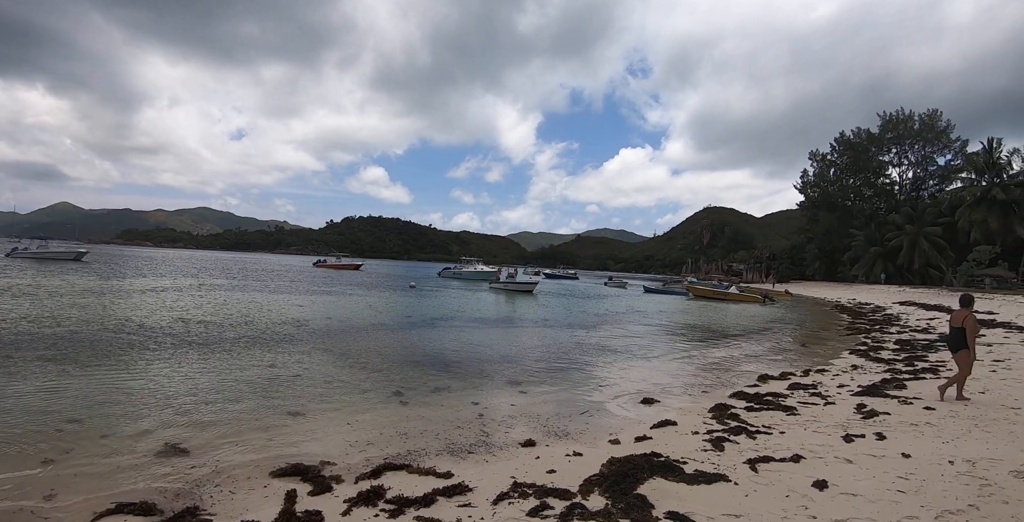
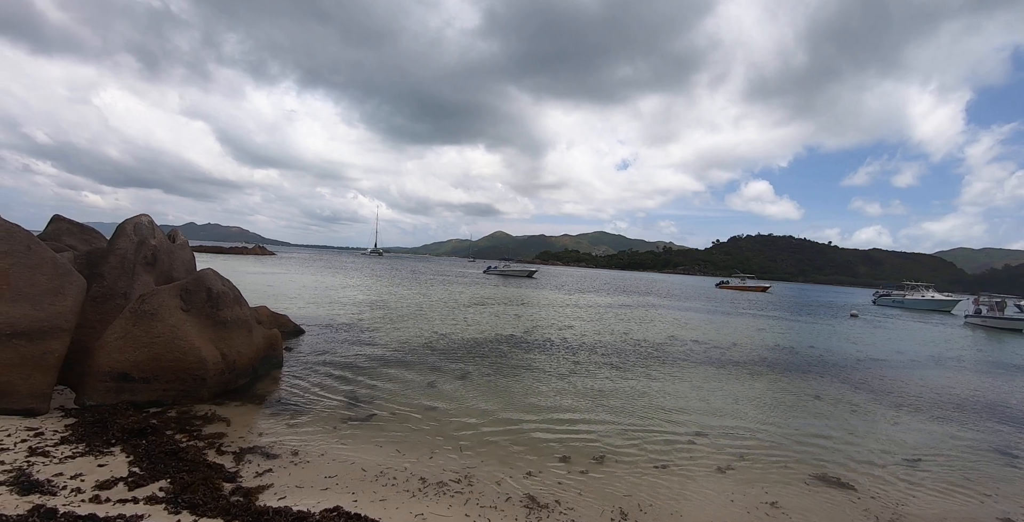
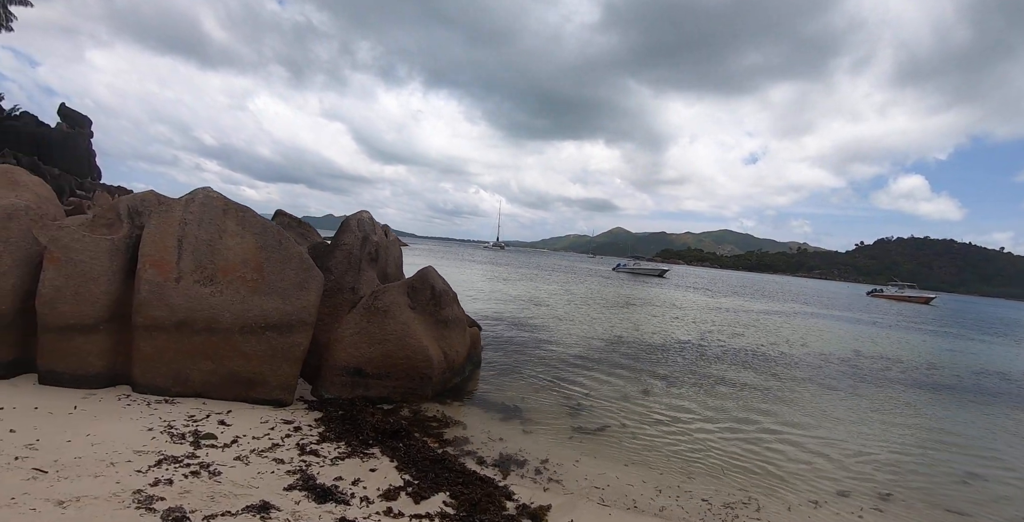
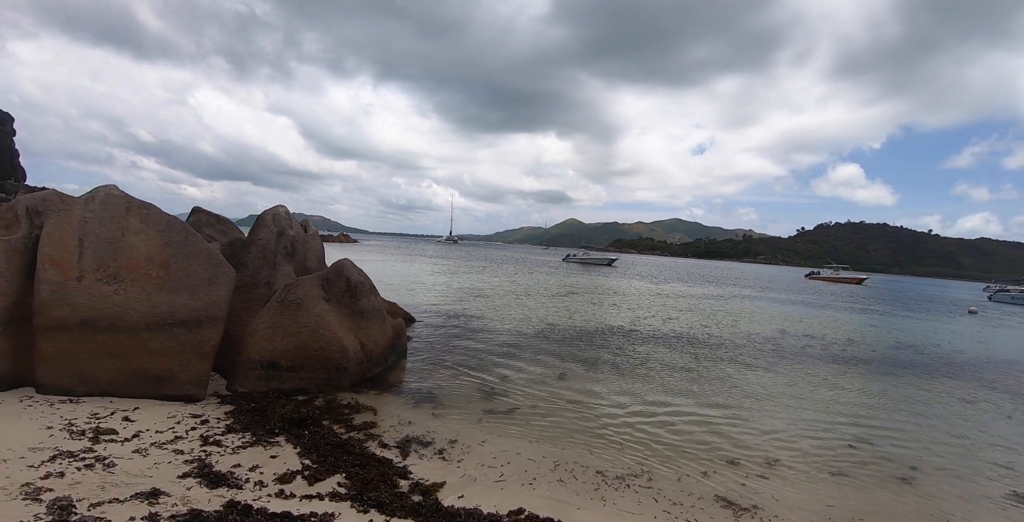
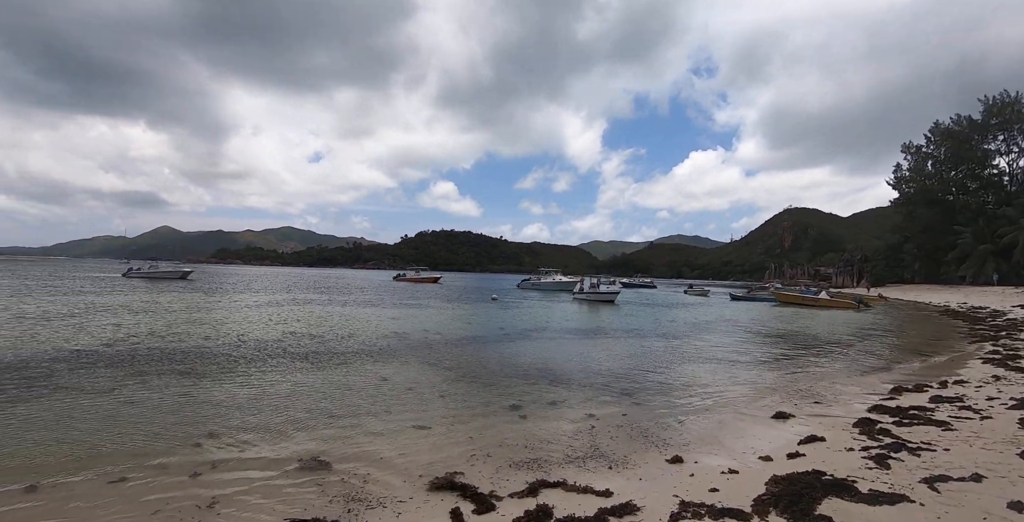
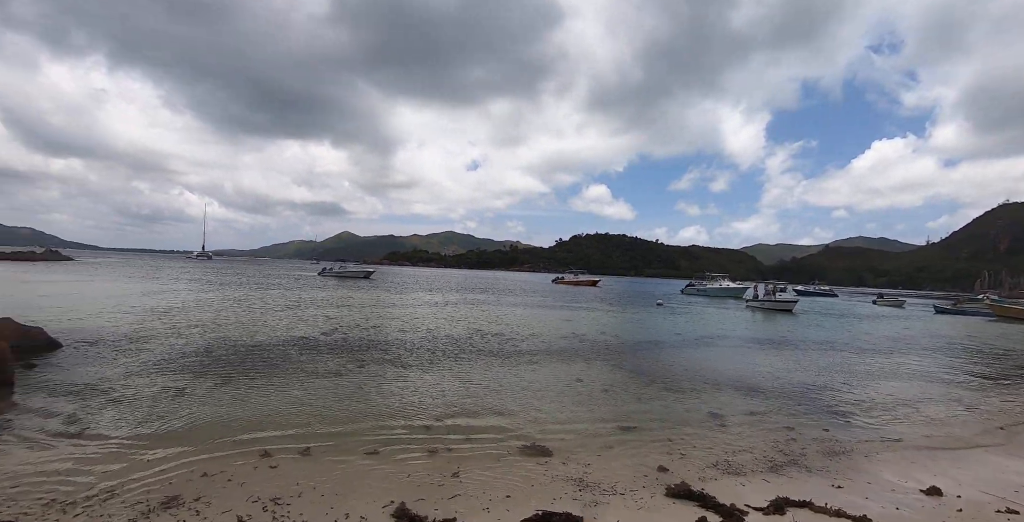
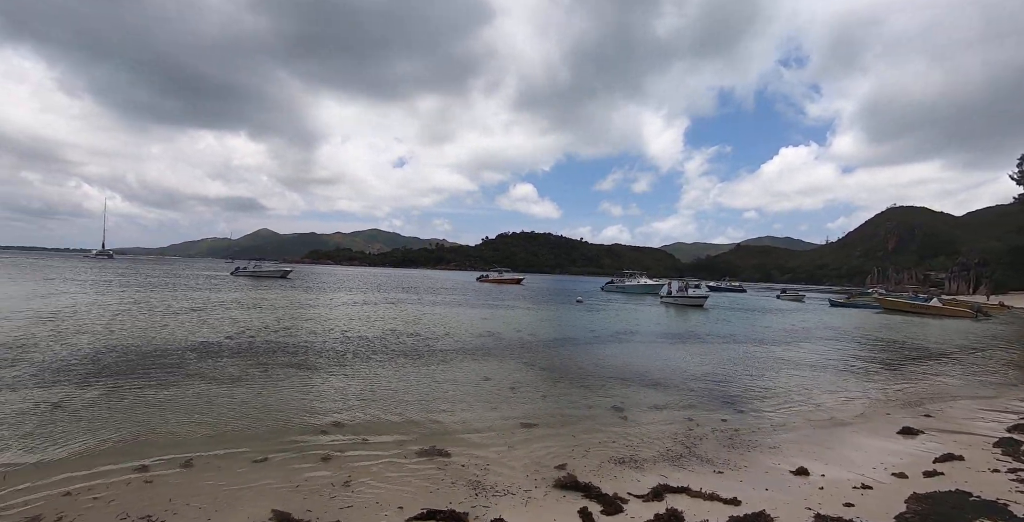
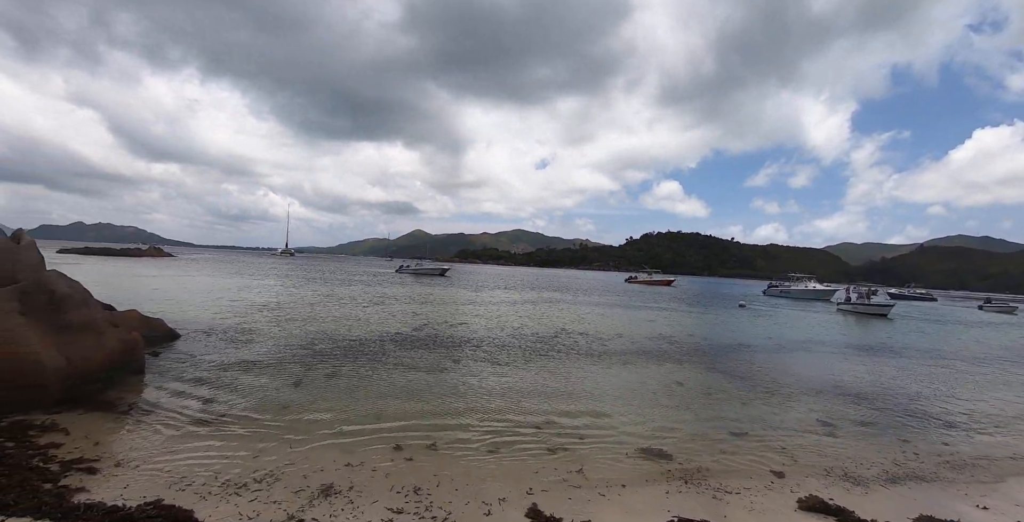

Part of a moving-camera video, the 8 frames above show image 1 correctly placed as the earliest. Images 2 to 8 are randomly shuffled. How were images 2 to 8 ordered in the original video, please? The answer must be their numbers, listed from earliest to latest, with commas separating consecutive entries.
5, 7, 6, 8, 2, 4, 3
